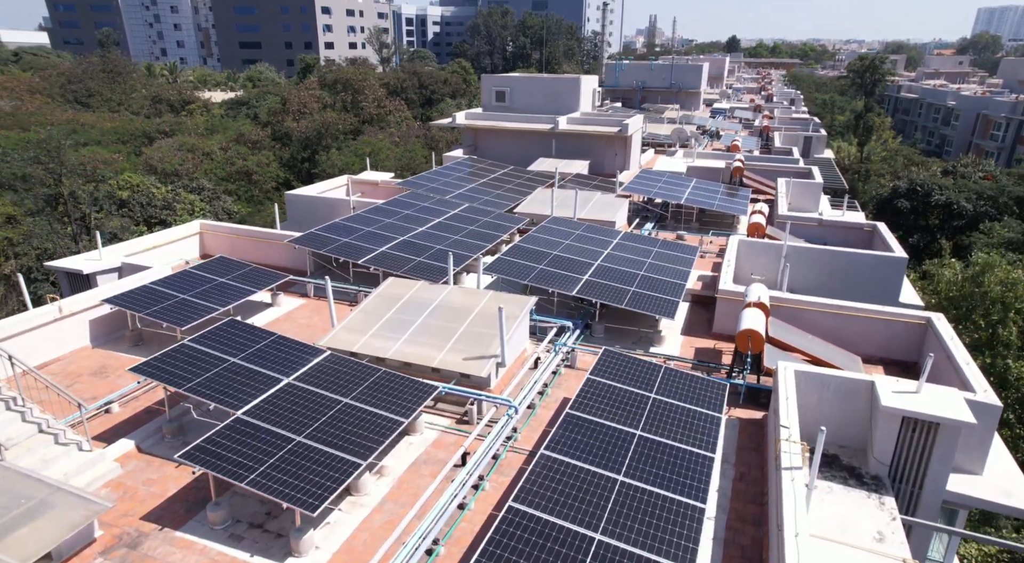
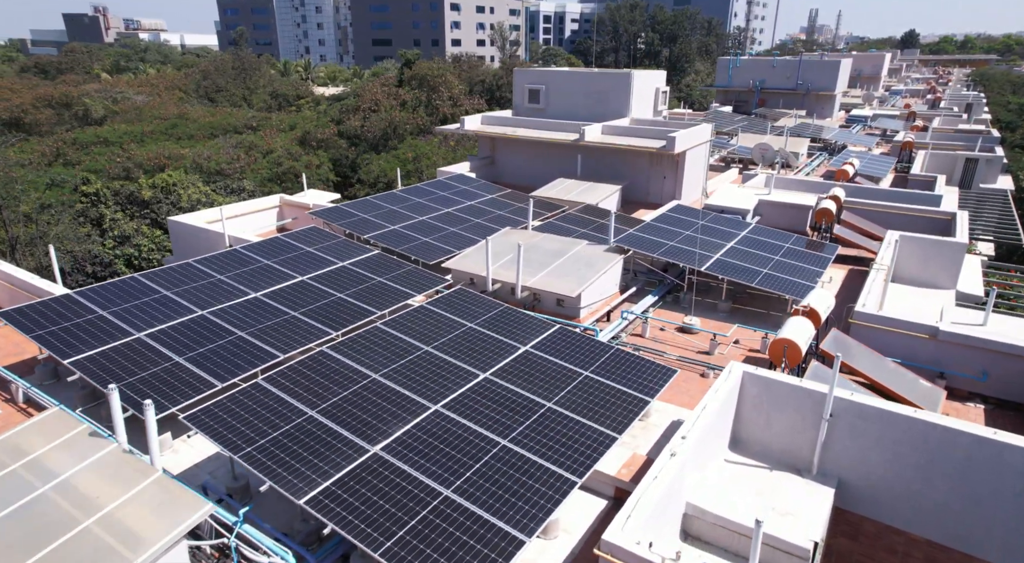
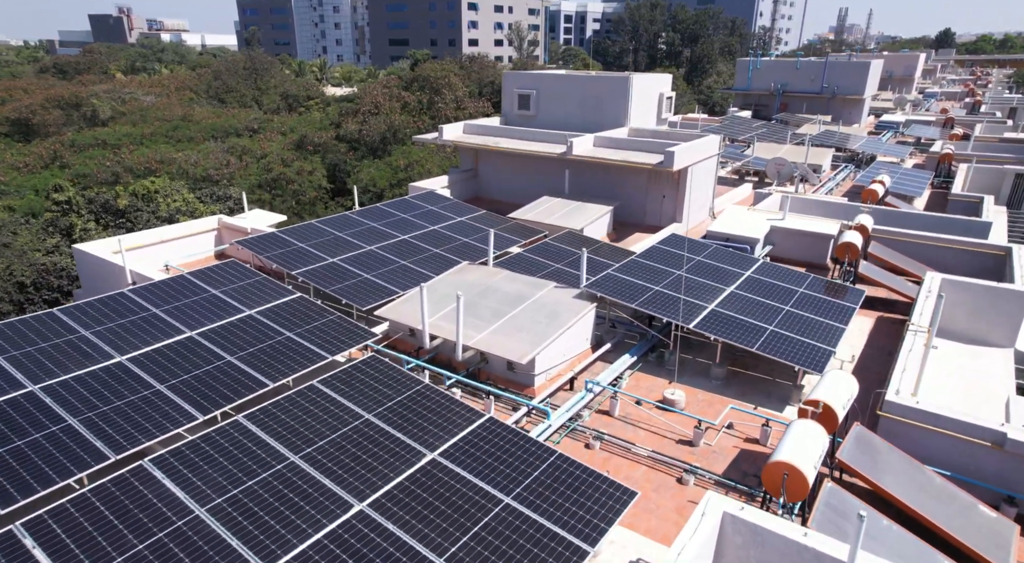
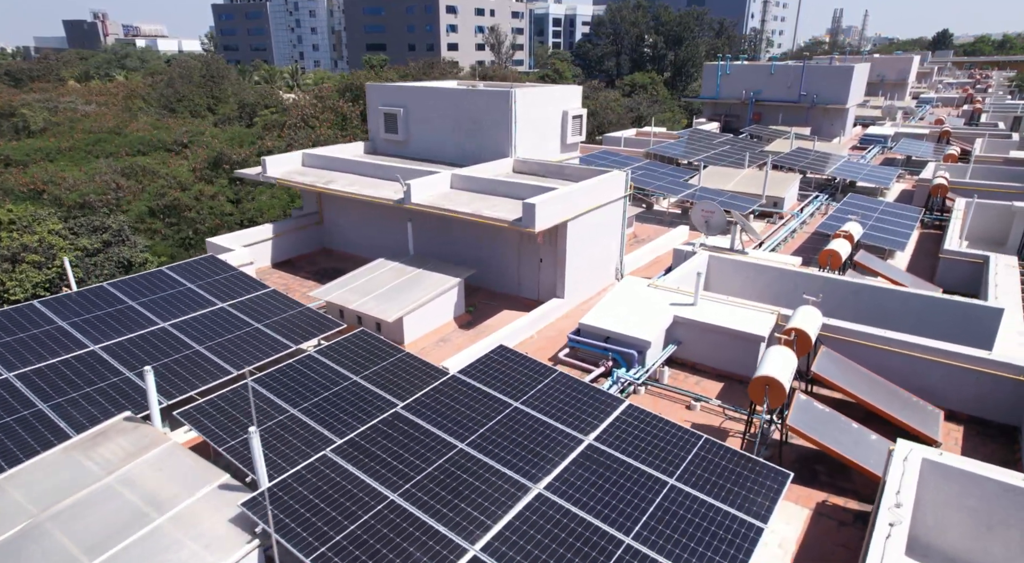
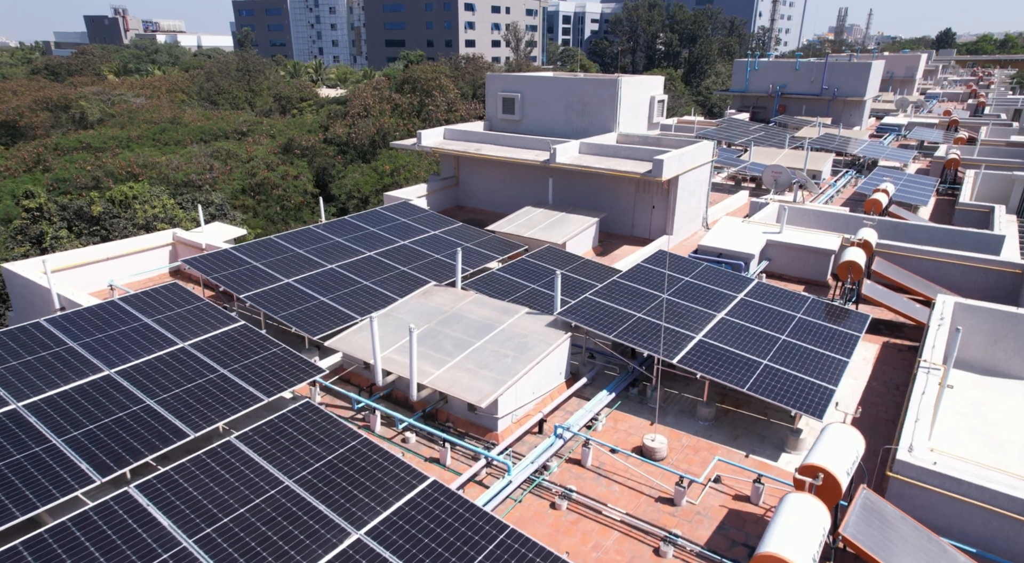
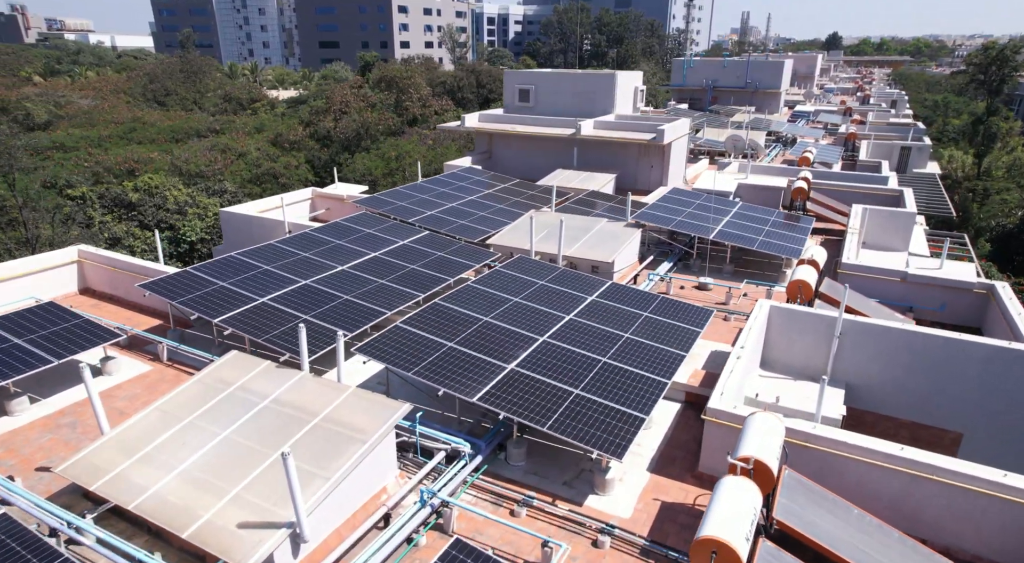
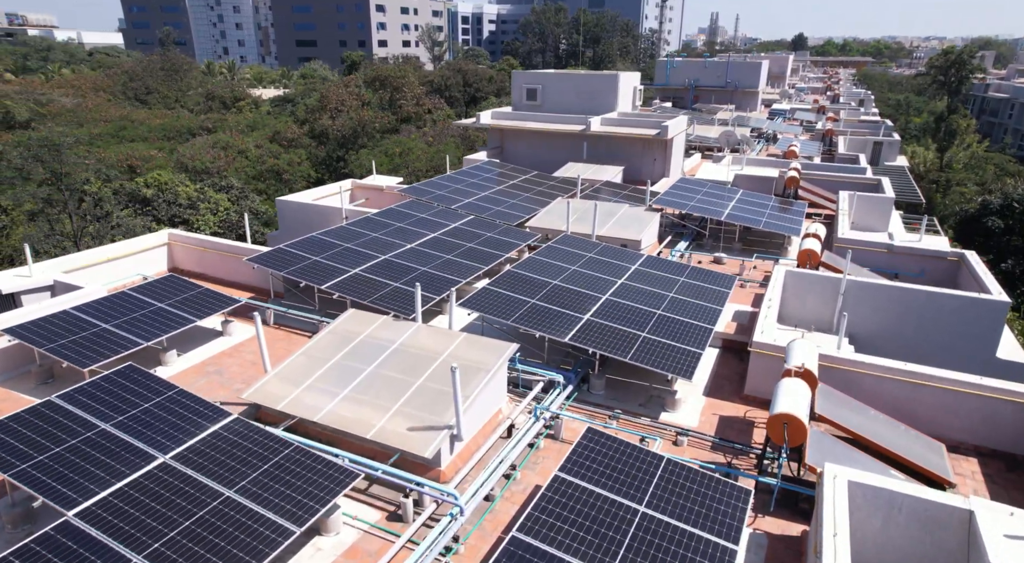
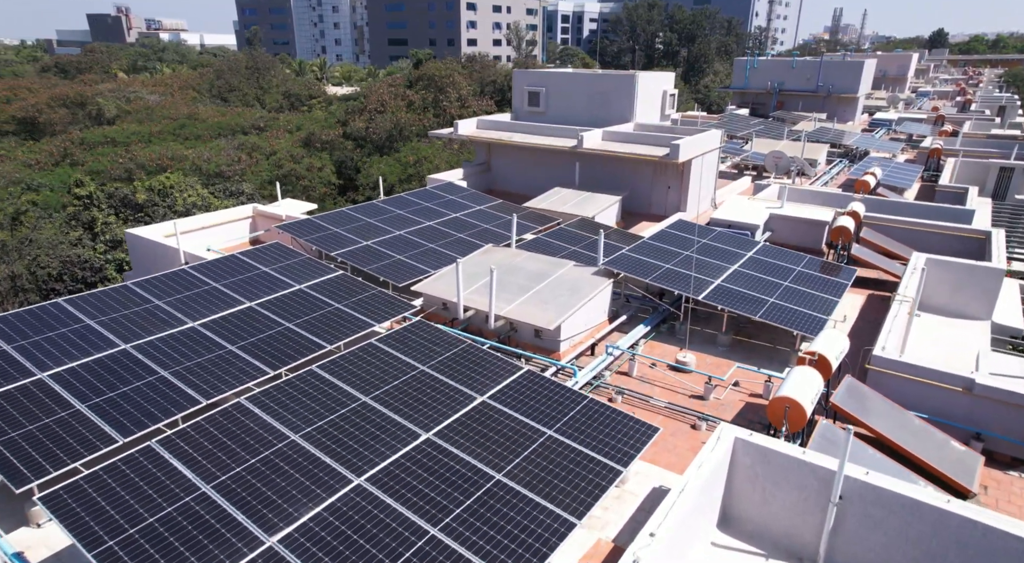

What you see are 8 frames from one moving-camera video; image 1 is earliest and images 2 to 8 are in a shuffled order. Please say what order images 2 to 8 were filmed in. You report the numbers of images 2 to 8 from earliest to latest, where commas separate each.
7, 6, 2, 8, 3, 5, 4
